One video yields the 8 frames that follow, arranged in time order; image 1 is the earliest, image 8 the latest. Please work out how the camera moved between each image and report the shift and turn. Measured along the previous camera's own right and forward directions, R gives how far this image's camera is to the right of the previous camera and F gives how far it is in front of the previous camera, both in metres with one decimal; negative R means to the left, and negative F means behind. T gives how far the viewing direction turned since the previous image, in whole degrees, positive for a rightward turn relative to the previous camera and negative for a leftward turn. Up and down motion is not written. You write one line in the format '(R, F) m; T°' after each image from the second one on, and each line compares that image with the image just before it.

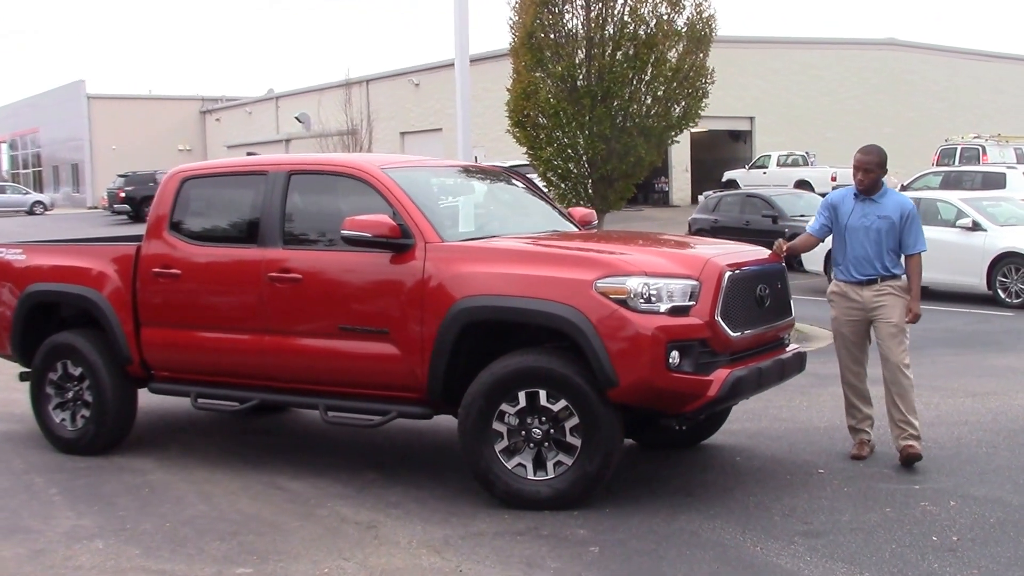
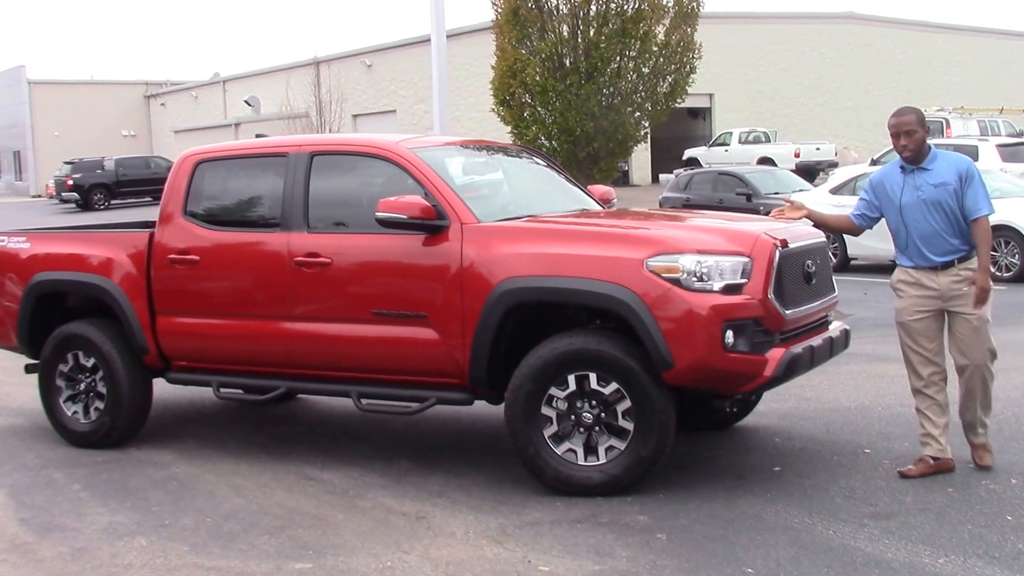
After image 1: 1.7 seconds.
(-0.4, +0.2) m; +2°
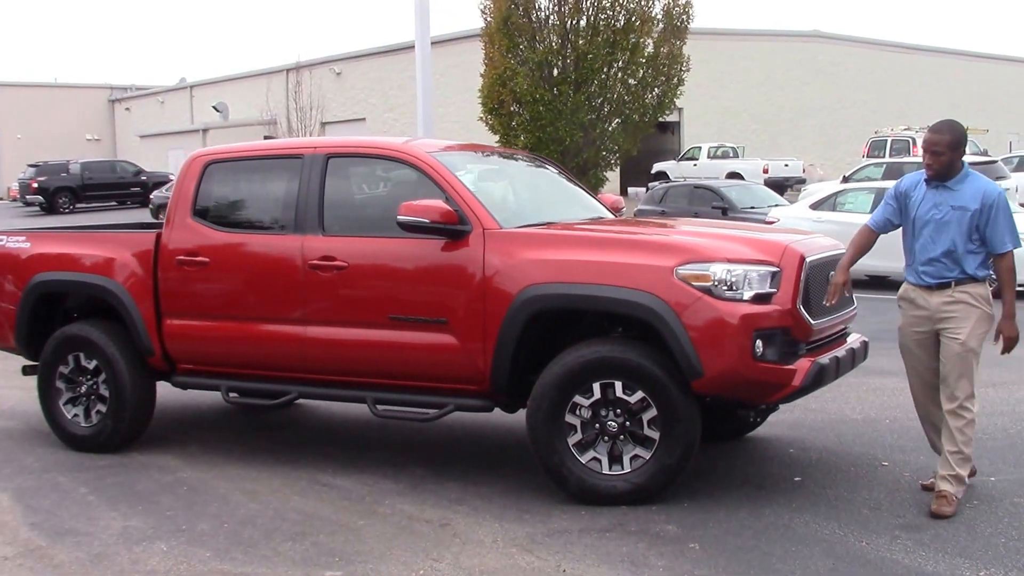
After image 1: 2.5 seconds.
(-0.3, +0.1) m; +2°
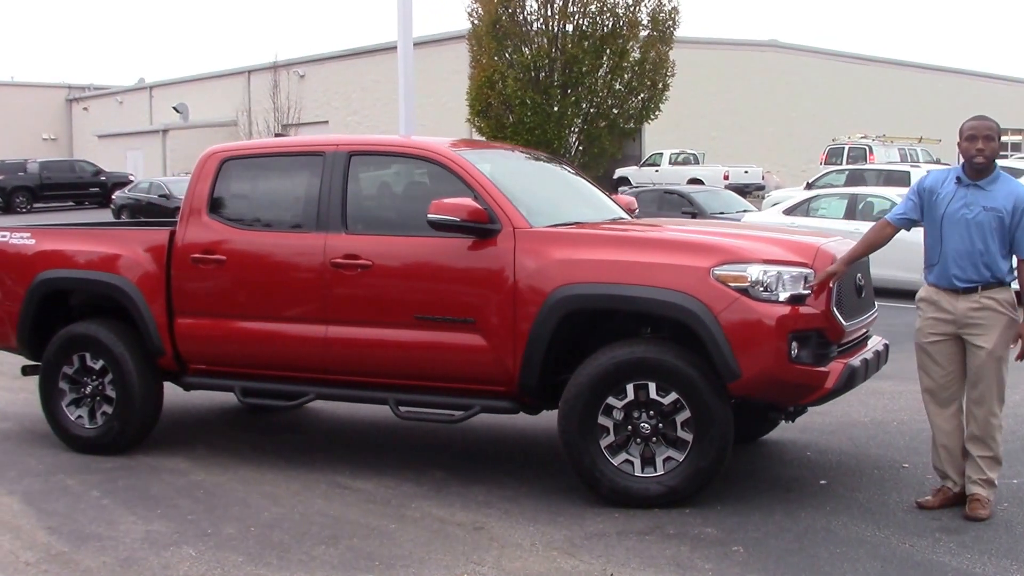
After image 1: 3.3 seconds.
(-0.4, +0.1) m; +2°
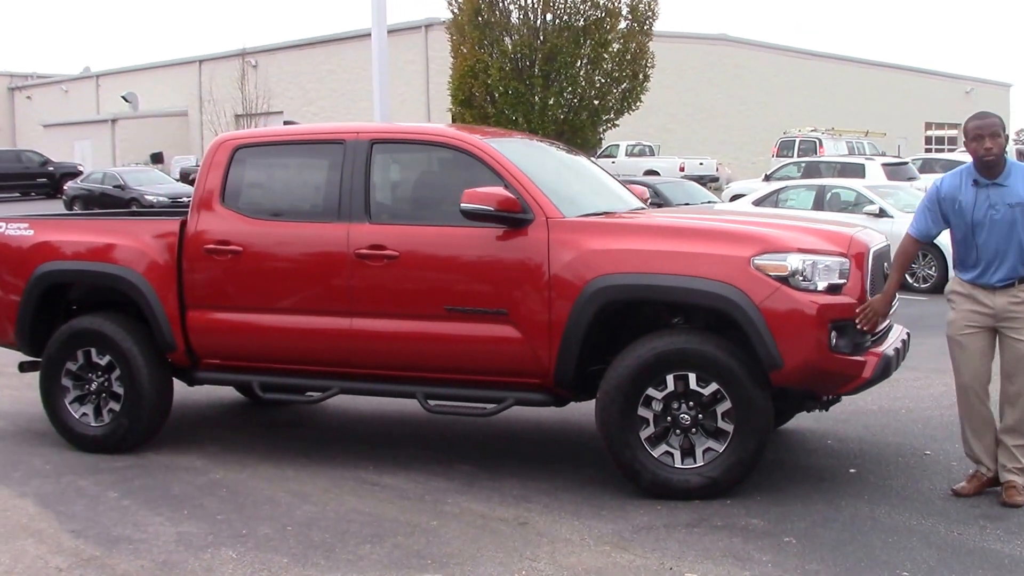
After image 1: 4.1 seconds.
(-0.4, +0.1) m; +3°
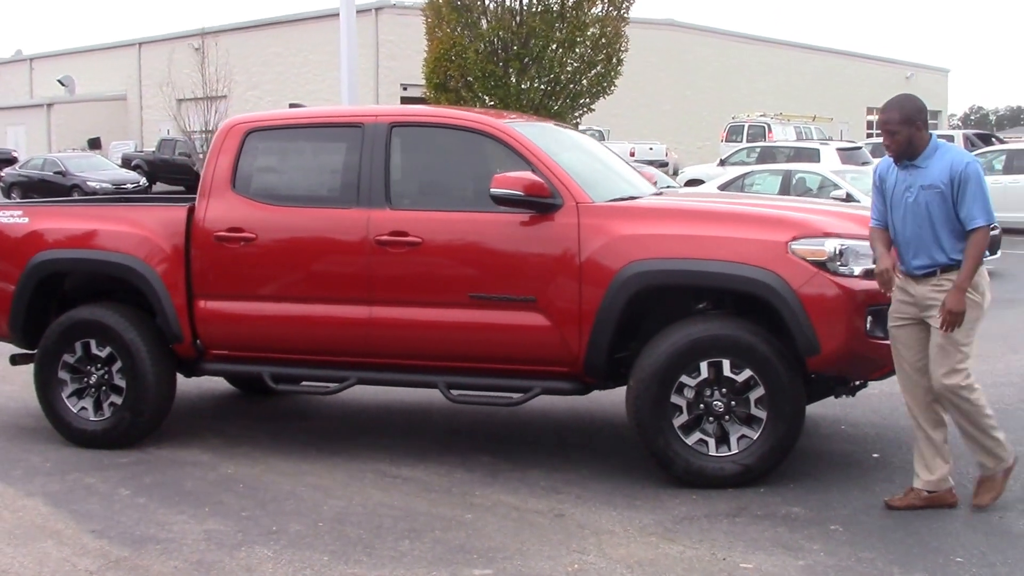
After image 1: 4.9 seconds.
(-0.4, +0.1) m; +3°
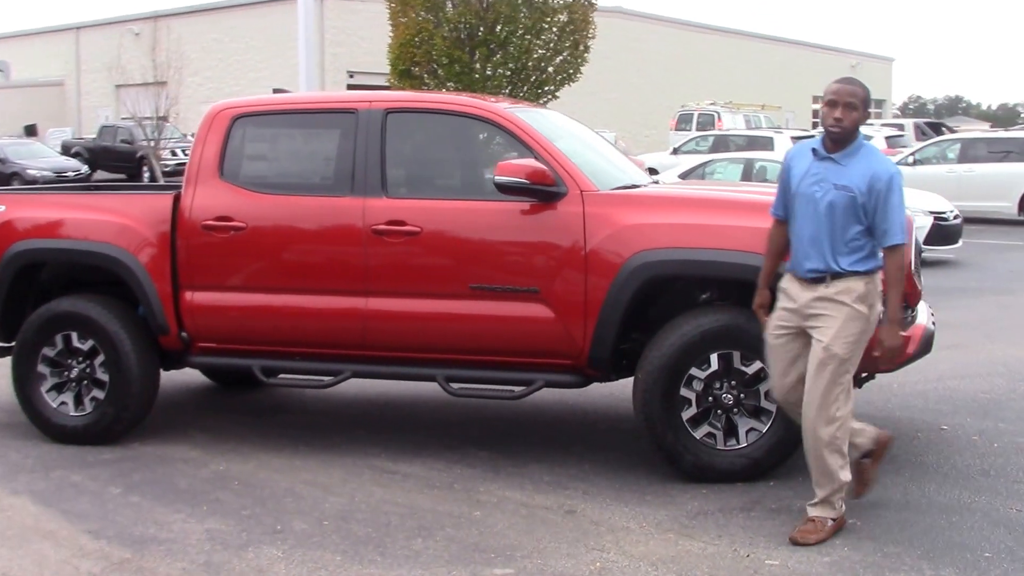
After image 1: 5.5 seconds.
(-0.3, +0.1) m; +3°
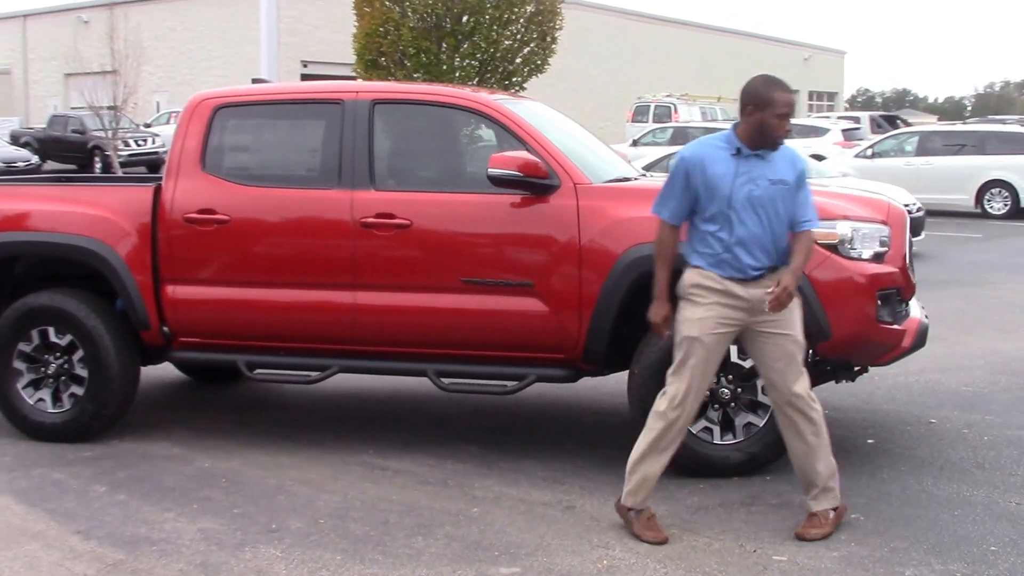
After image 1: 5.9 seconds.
(-0.2, +0.1) m; +2°
